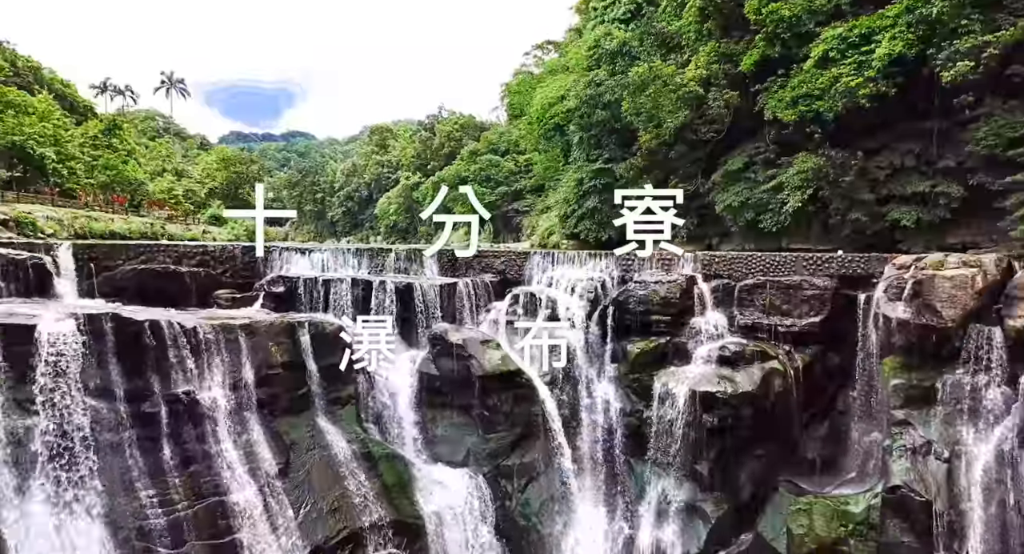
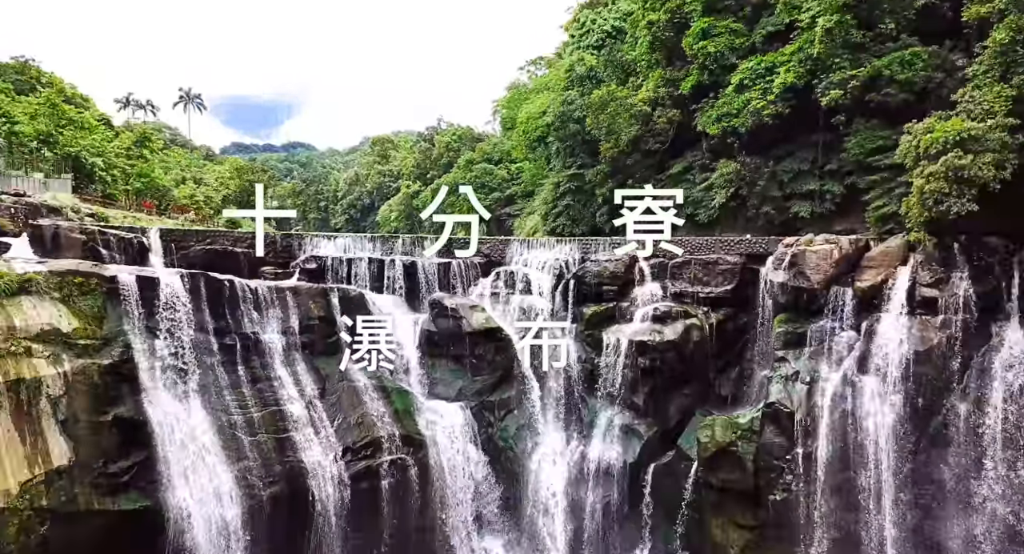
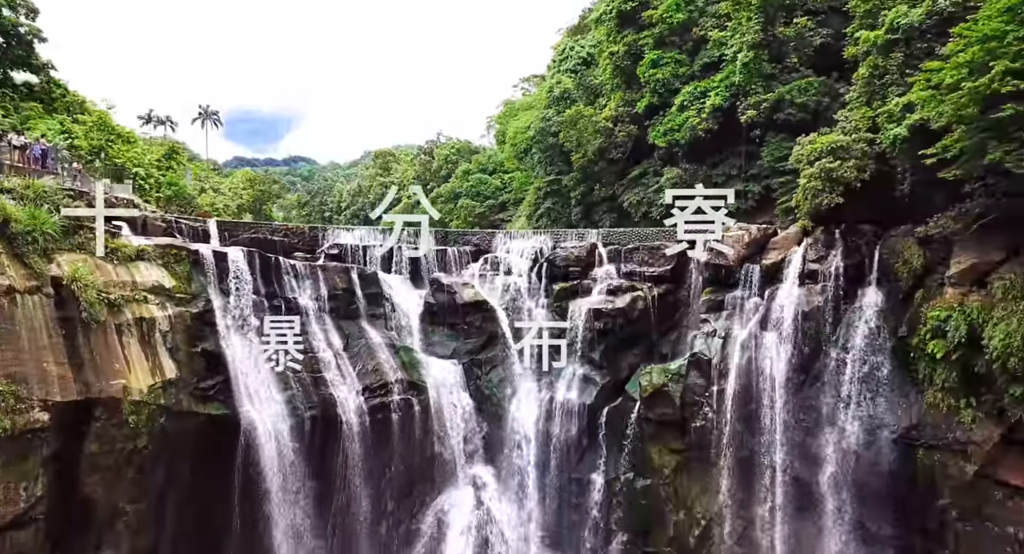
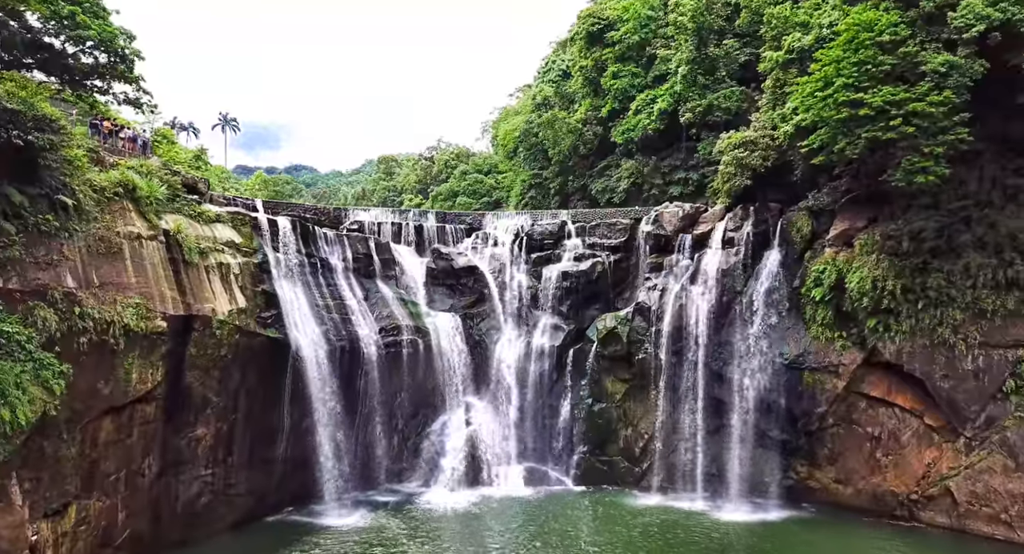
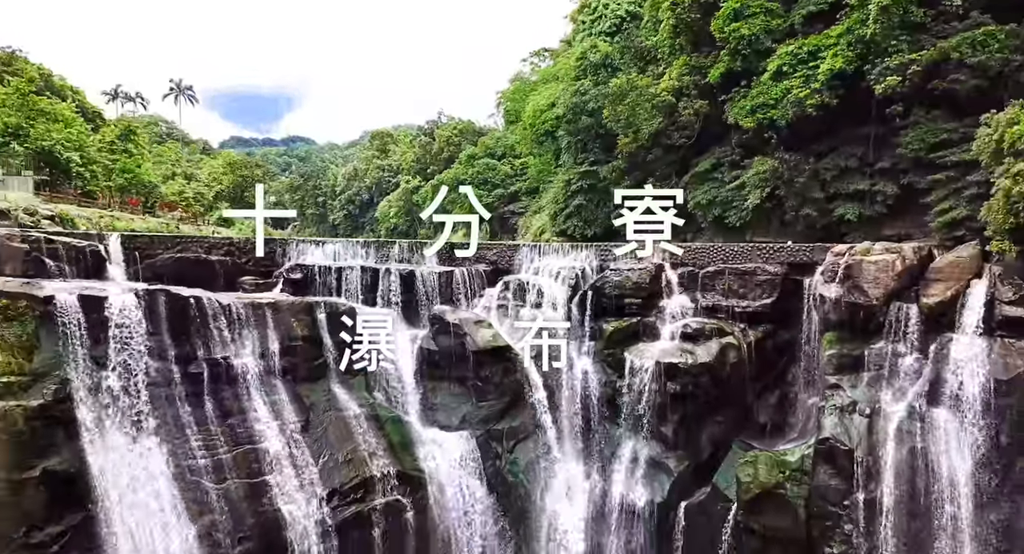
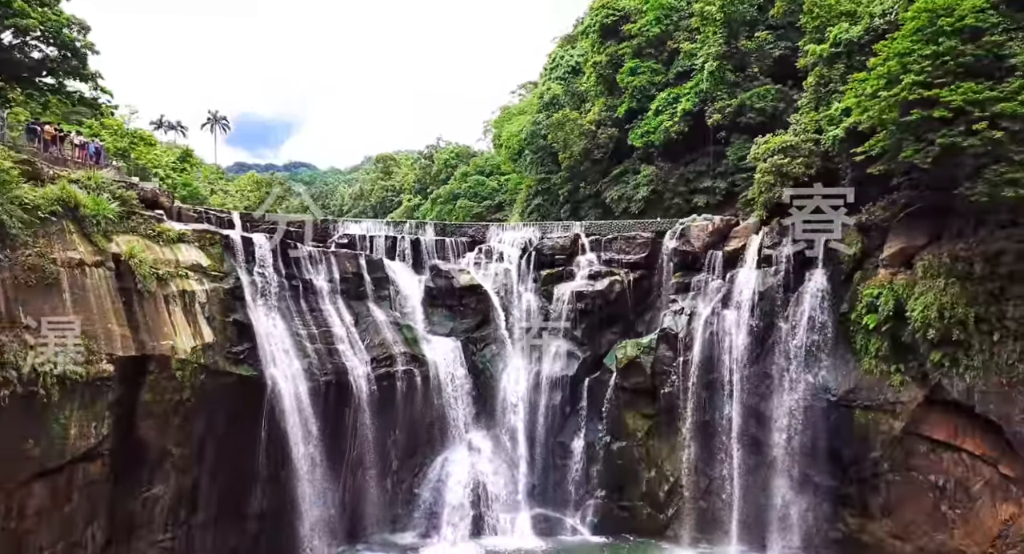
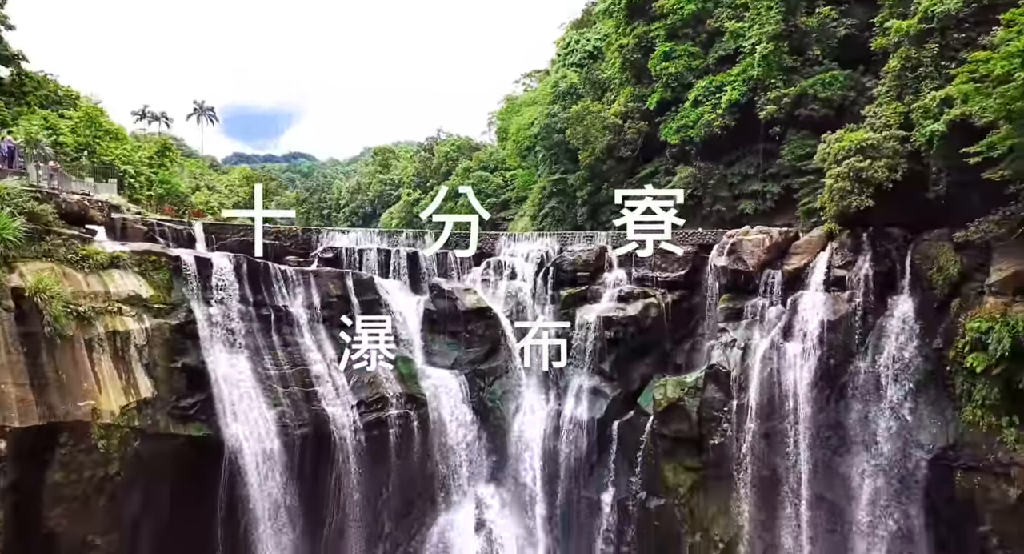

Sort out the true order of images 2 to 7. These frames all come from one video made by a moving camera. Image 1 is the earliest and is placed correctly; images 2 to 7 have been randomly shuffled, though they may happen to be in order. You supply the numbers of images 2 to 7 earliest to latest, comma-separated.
5, 2, 7, 3, 6, 4
